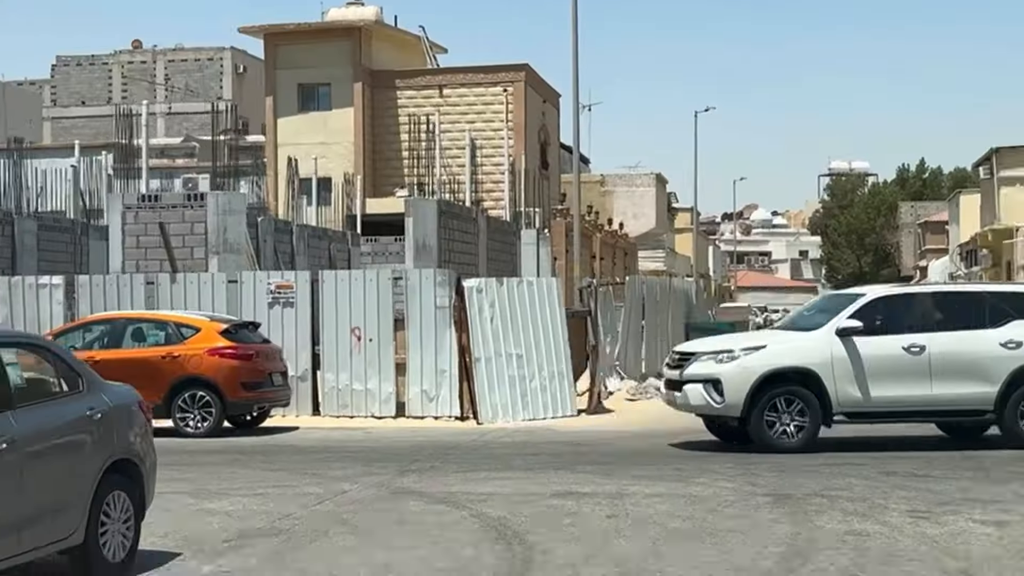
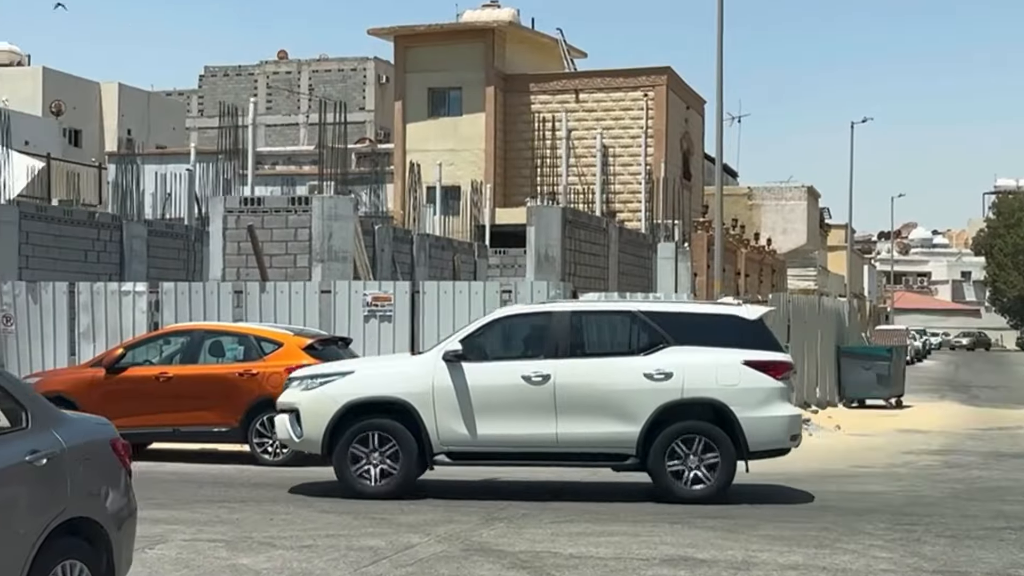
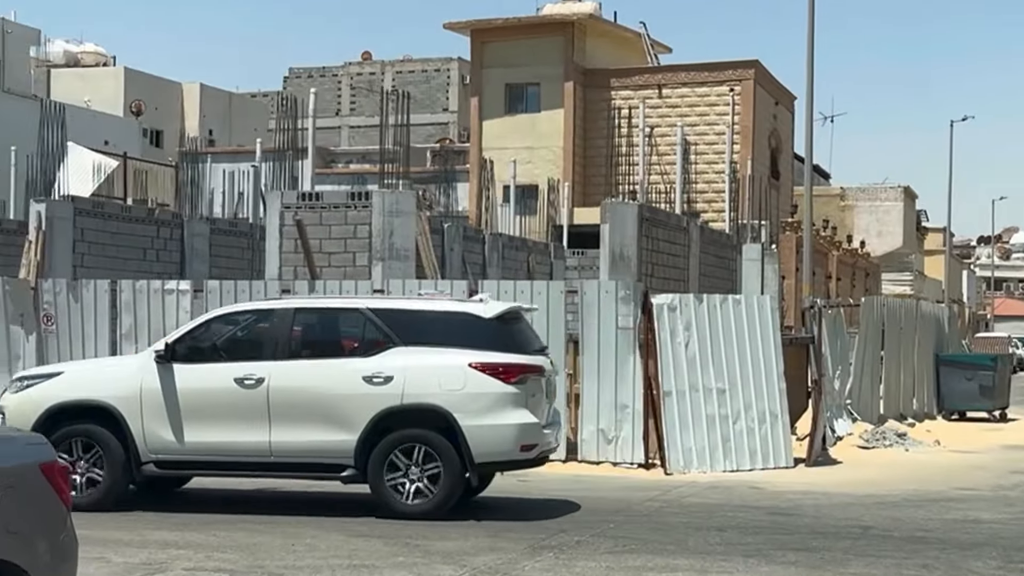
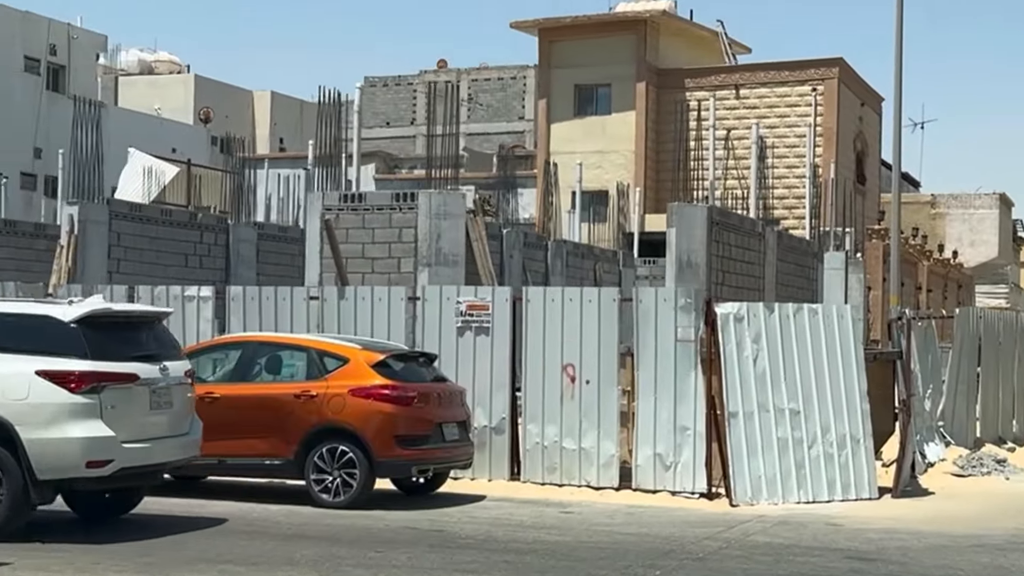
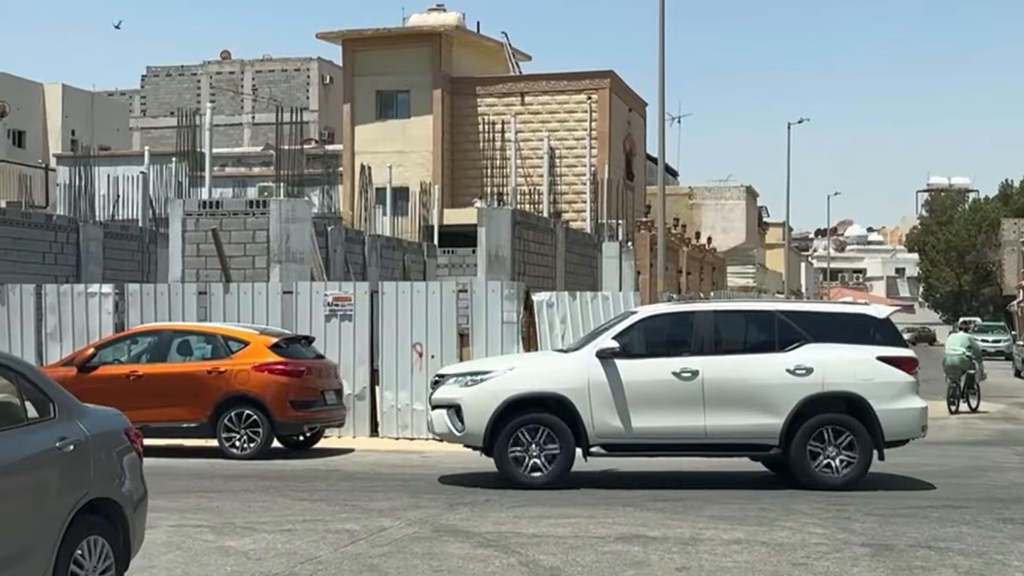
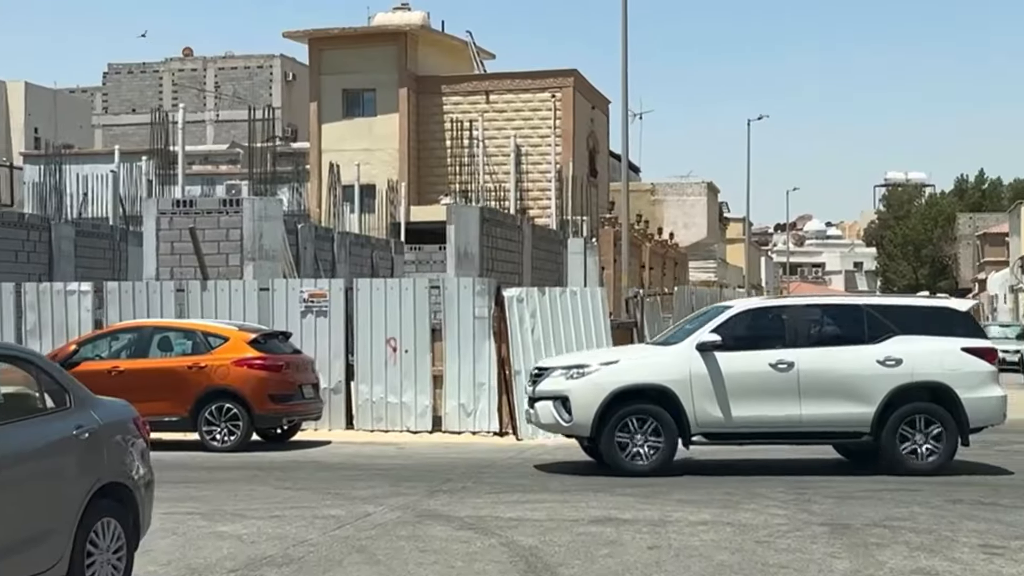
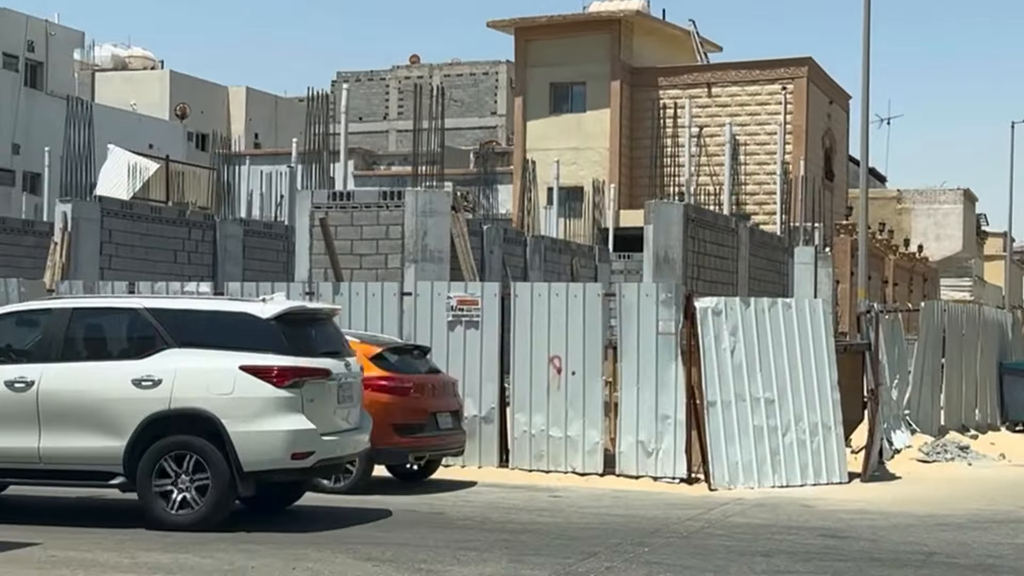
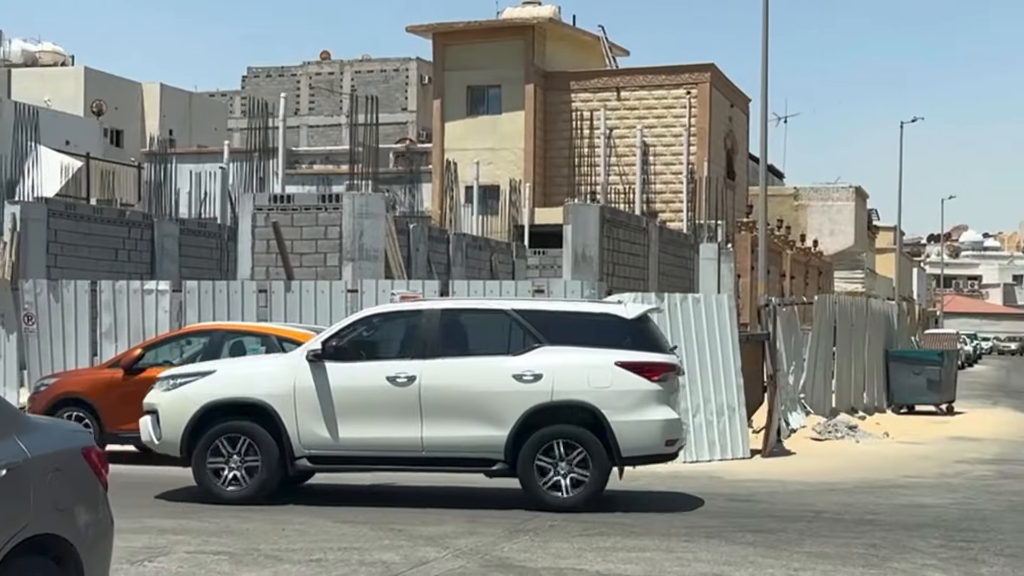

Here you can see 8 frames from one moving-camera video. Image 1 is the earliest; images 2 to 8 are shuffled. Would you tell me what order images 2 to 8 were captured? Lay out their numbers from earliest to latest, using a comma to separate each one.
6, 5, 2, 8, 3, 7, 4
